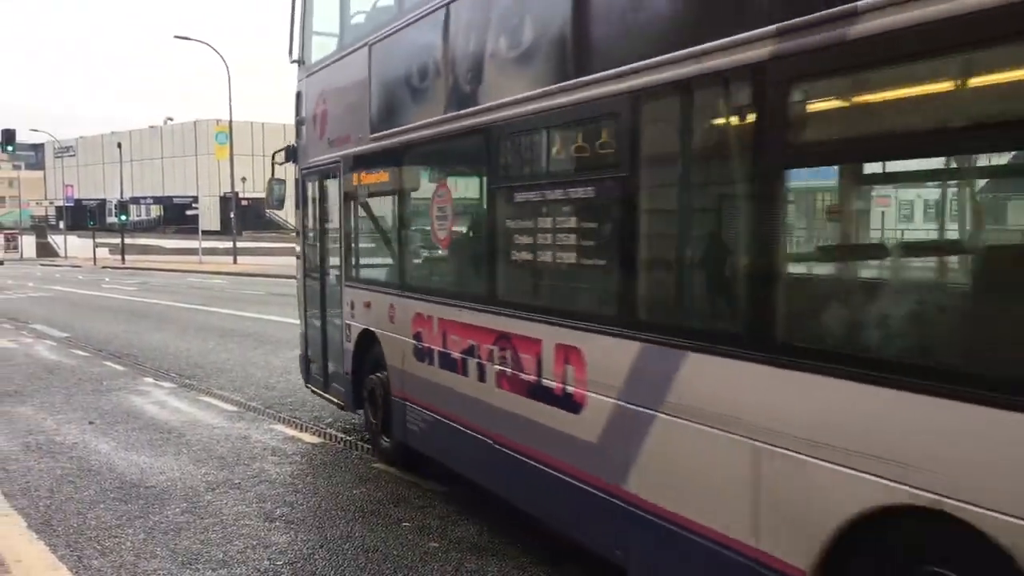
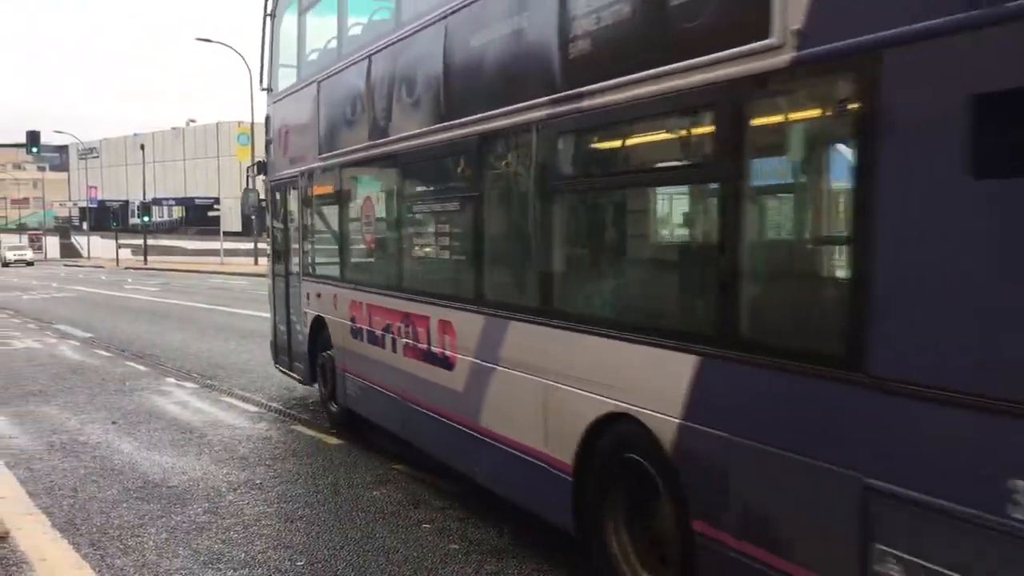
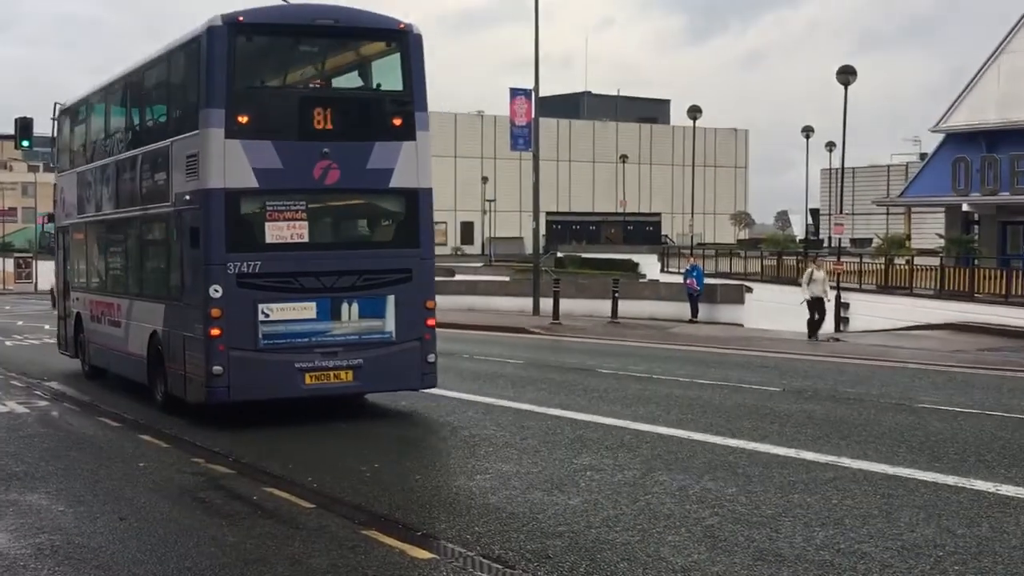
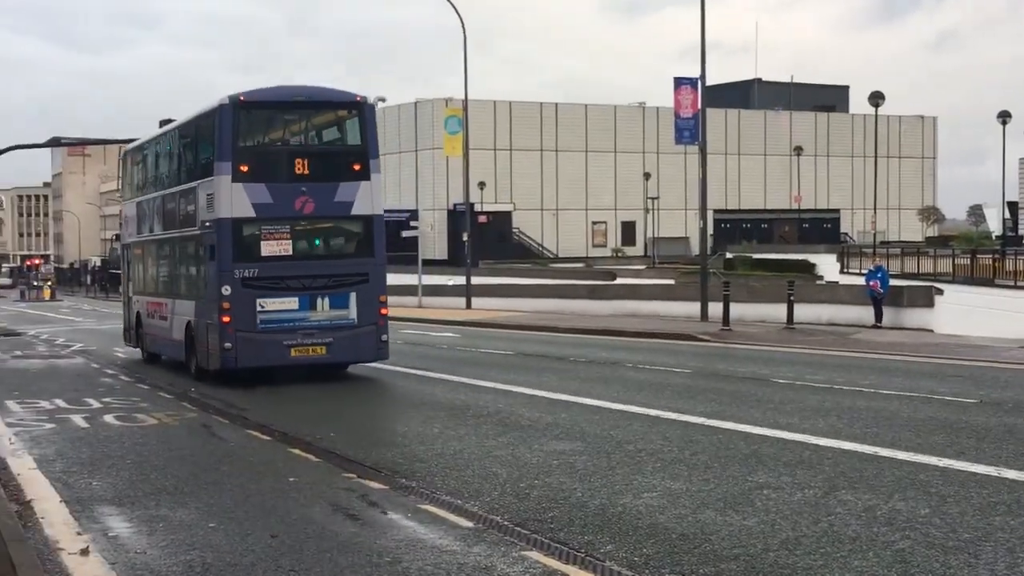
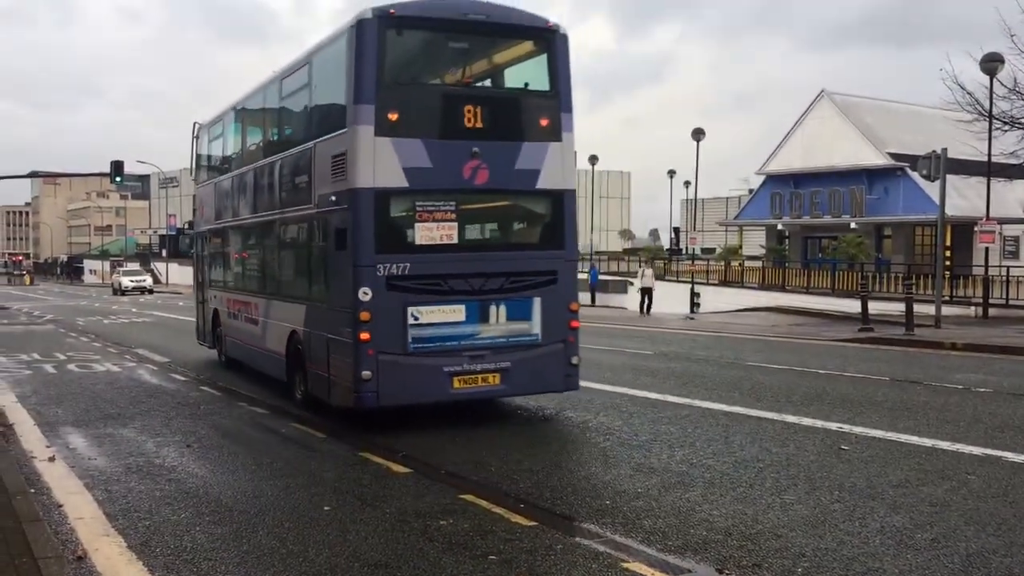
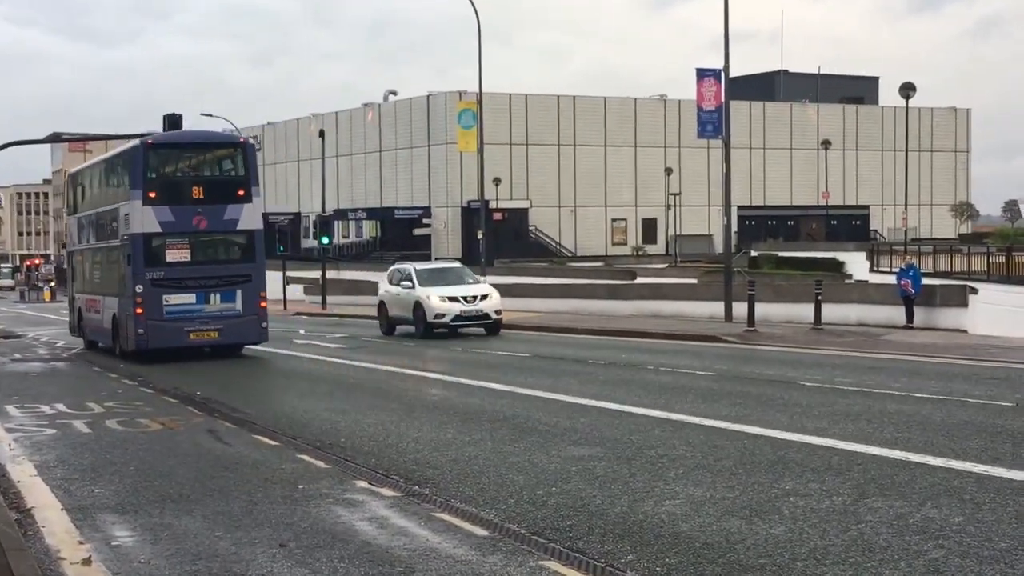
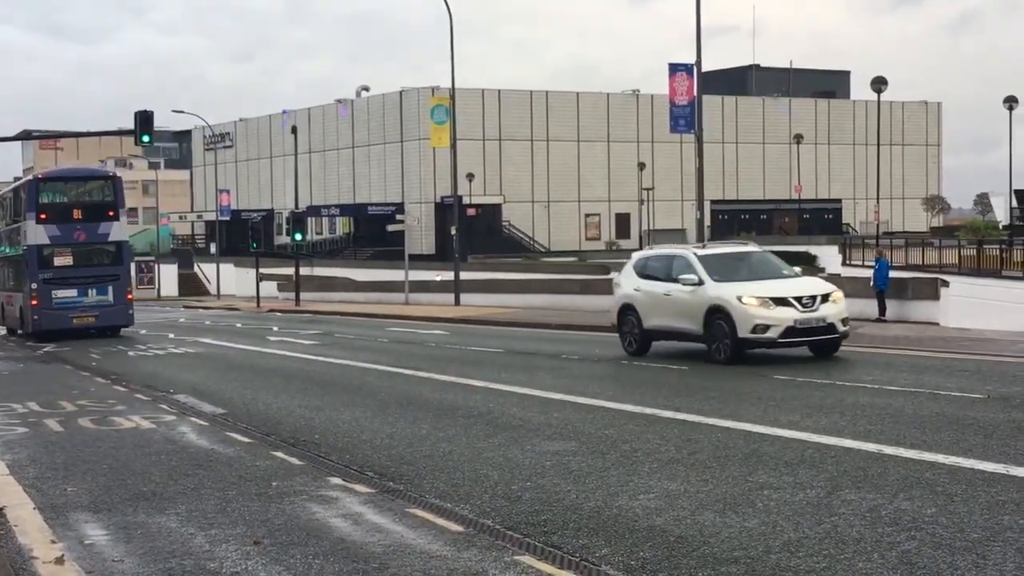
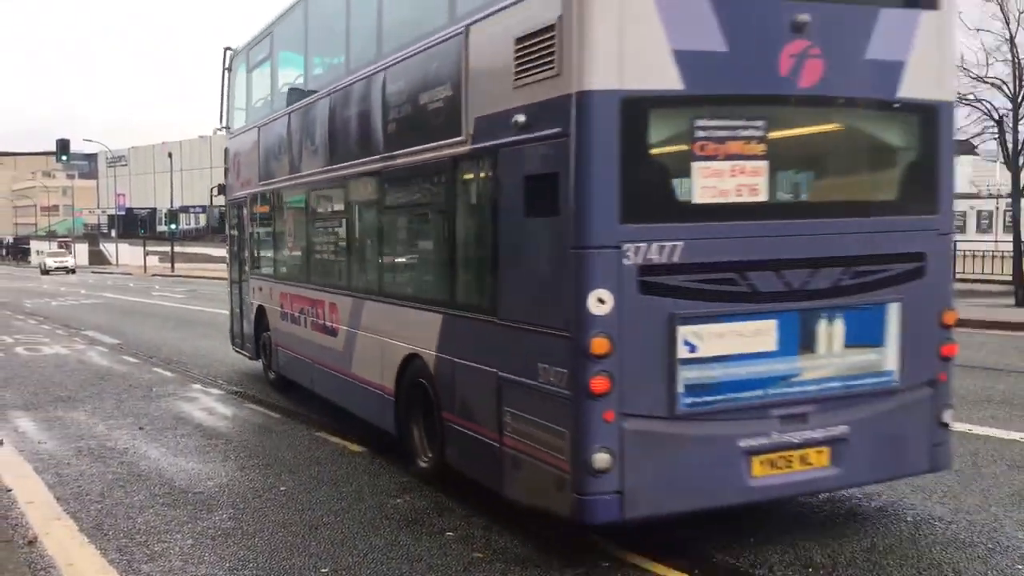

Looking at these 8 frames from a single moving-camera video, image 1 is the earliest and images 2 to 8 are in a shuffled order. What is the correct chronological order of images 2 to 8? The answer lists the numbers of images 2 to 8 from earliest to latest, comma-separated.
2, 8, 5, 3, 4, 6, 7
